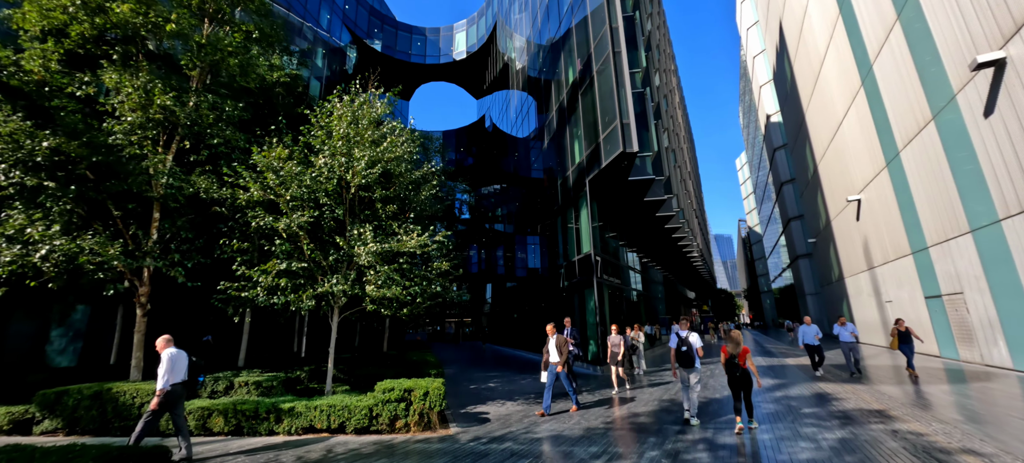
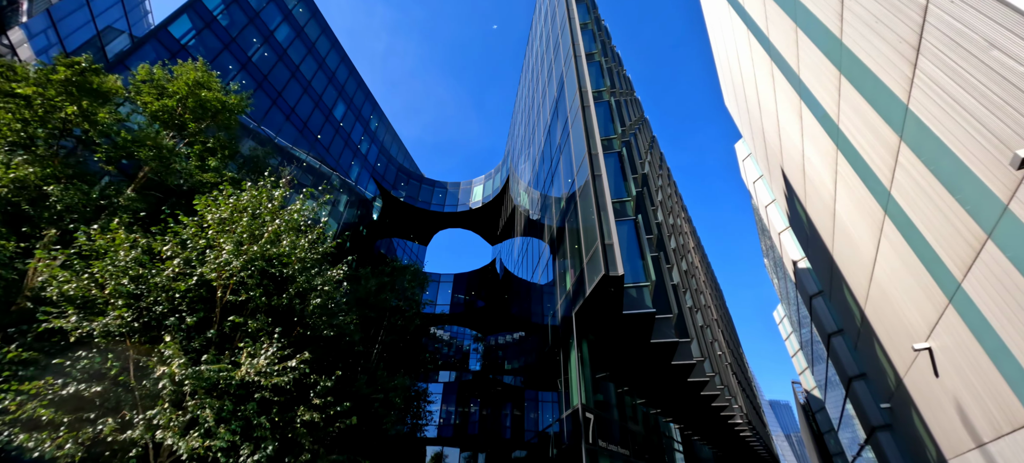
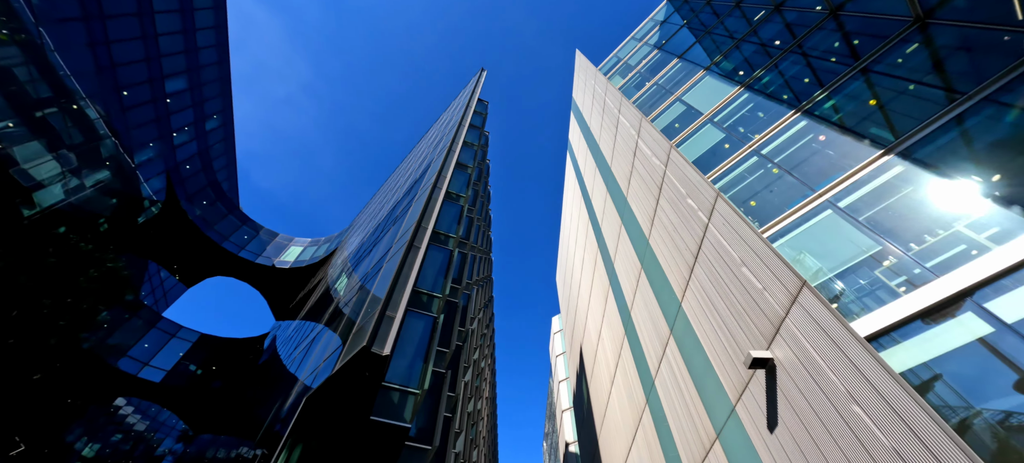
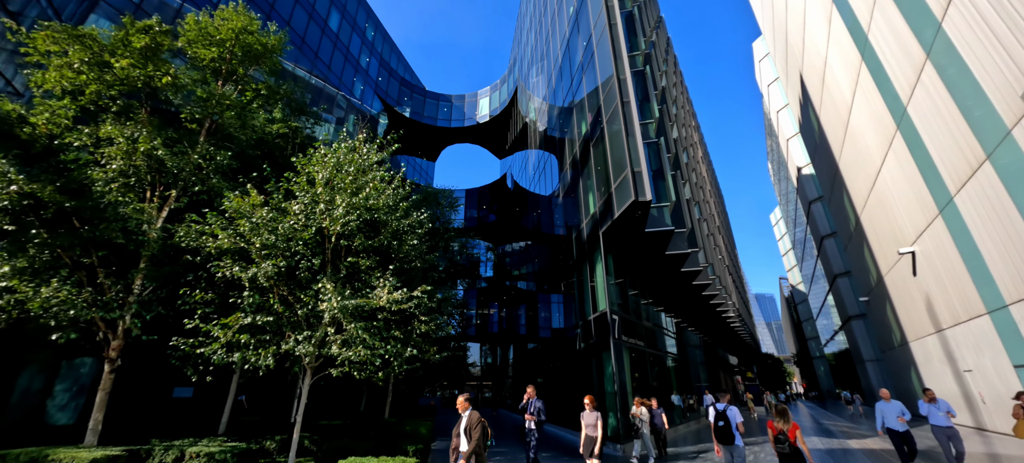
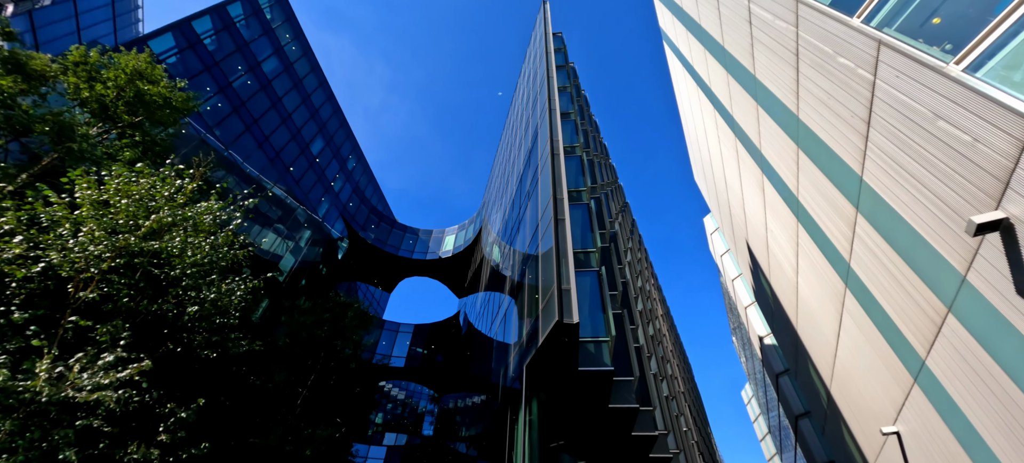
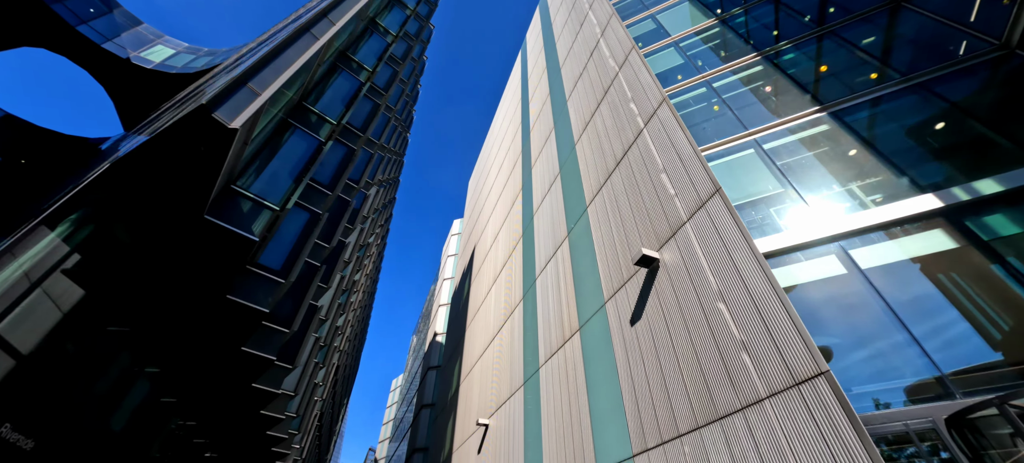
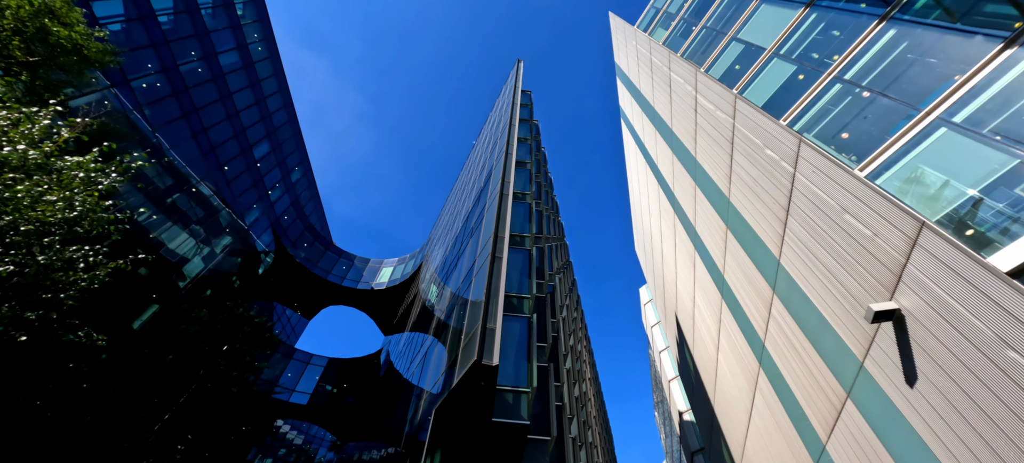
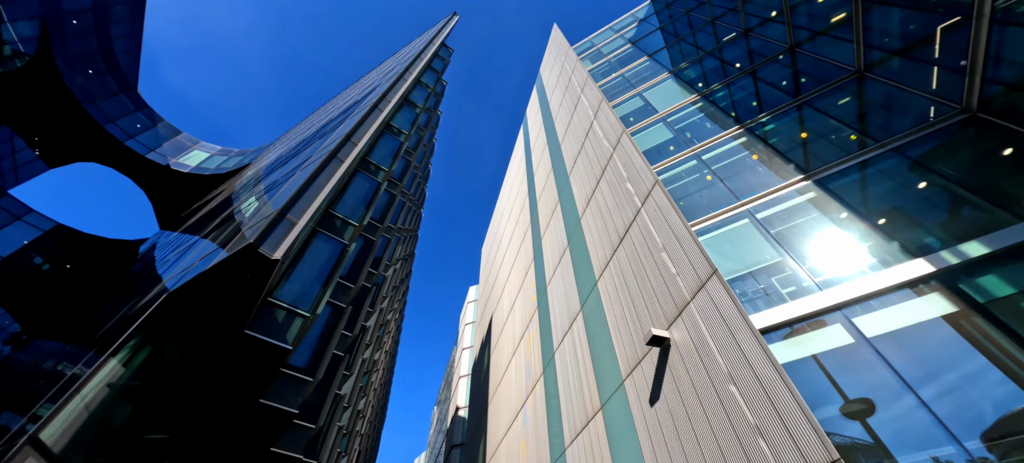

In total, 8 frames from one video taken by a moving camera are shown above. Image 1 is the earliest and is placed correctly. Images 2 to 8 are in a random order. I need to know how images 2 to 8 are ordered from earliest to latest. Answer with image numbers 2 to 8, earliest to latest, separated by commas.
4, 2, 5, 7, 3, 8, 6
